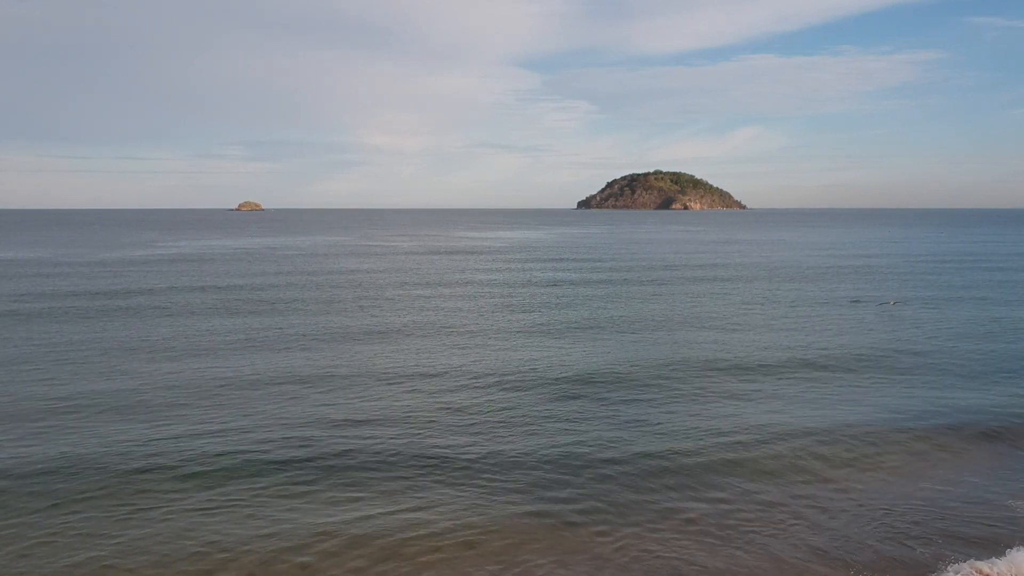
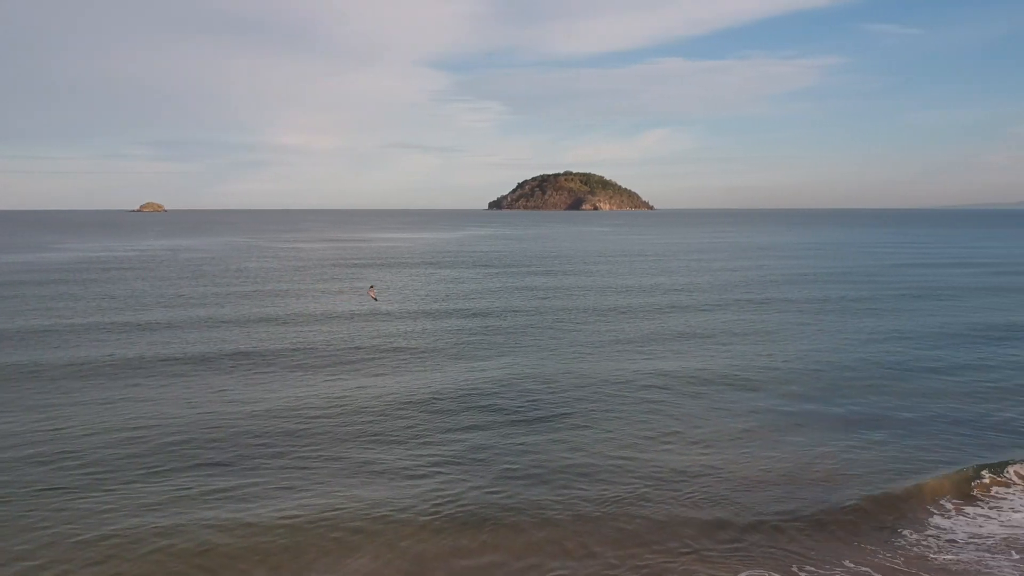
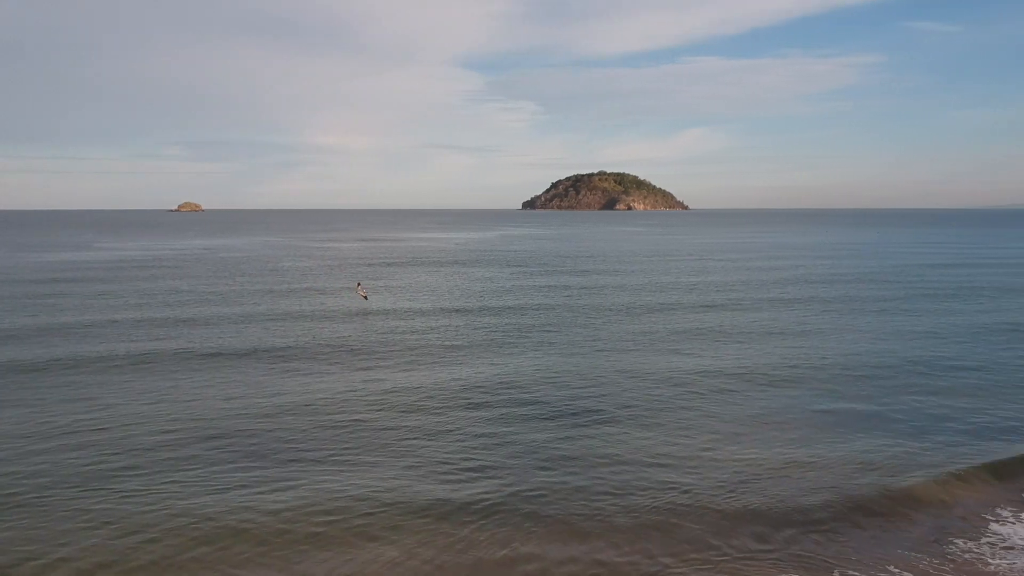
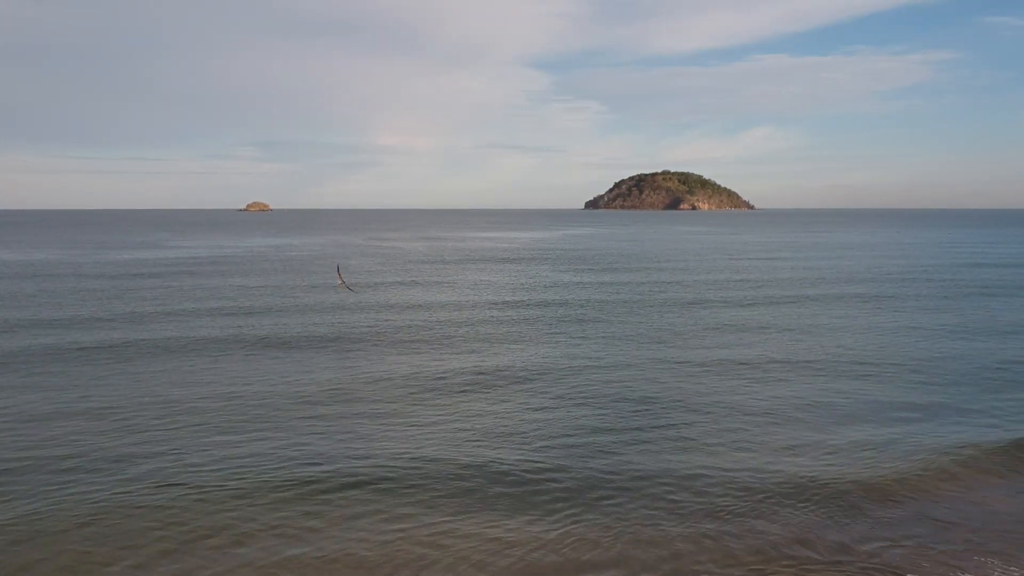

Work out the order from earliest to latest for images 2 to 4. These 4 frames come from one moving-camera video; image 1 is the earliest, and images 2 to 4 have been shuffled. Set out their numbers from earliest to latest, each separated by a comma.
4, 3, 2
